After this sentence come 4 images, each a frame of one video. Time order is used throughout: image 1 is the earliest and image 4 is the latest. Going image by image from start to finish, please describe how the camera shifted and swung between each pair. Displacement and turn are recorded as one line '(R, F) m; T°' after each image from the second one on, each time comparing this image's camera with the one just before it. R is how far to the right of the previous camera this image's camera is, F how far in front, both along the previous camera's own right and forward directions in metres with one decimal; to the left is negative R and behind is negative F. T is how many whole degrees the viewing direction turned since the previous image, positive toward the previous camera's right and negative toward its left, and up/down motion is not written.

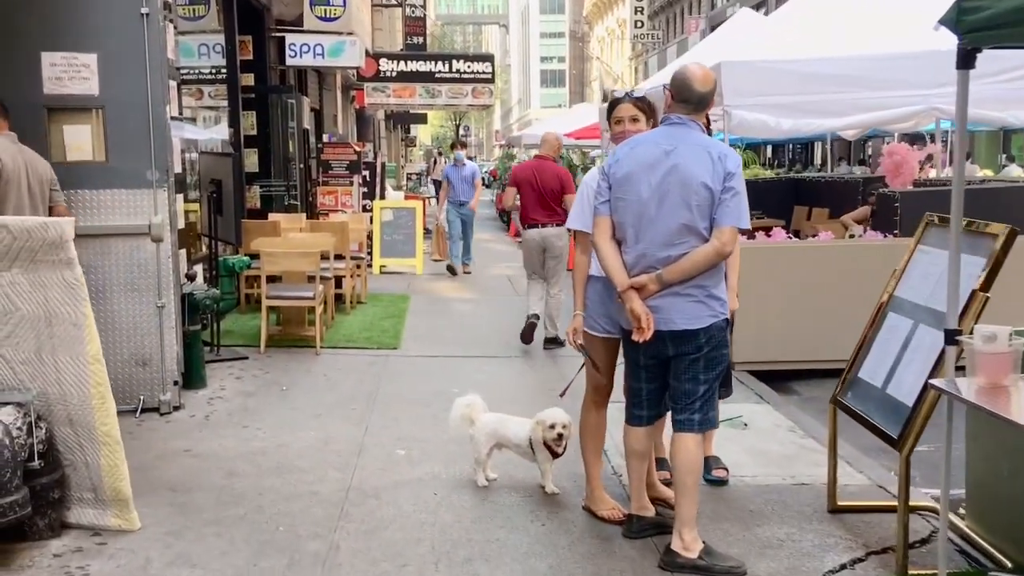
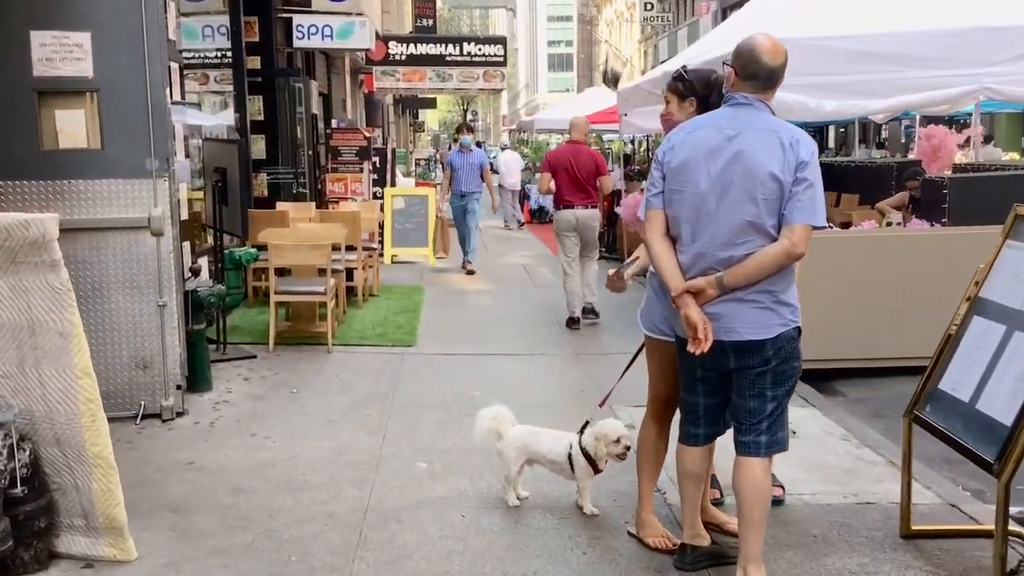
(-0.1, +0.4) m; 0°
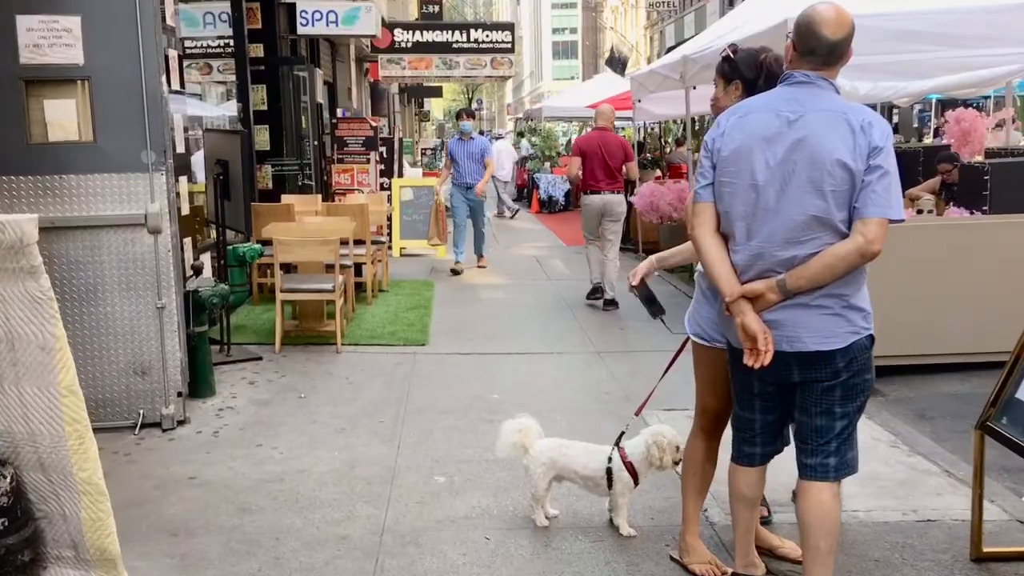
(-0.1, +0.4) m; 0°
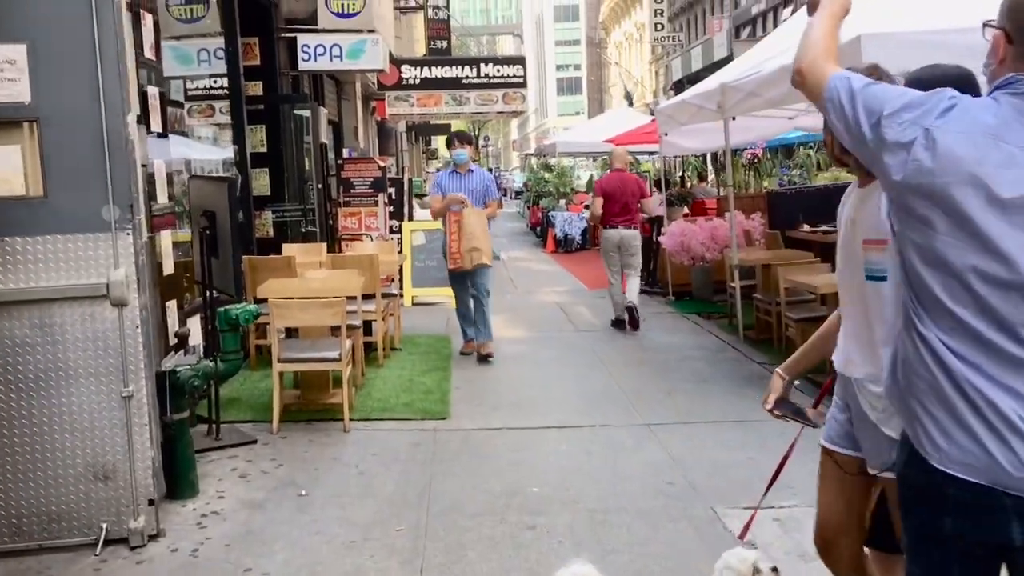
(-0.2, +1.0) m; 0°
